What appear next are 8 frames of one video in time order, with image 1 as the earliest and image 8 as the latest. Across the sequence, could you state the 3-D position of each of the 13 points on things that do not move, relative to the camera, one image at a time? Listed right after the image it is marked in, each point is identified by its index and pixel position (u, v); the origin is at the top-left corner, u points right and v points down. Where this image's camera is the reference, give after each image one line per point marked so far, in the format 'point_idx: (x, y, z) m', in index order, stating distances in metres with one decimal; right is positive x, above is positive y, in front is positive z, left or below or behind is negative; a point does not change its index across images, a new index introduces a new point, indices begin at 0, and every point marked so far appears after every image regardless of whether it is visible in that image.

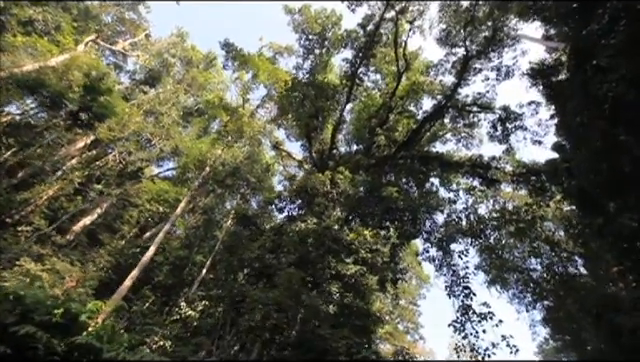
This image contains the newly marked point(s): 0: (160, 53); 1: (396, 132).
0: (-9.9, +7.9, +18.8) m
1: (+3.4, +2.1, +13.6) m
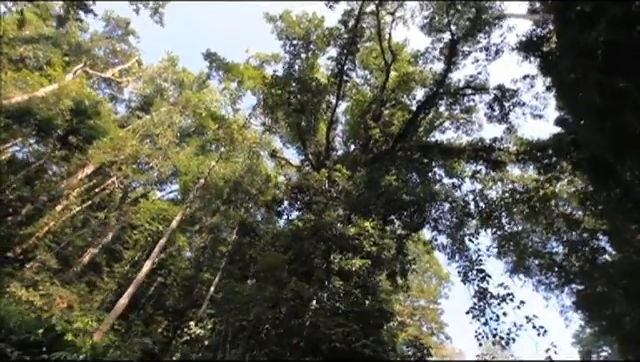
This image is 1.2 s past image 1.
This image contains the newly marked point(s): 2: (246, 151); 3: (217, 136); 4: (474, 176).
0: (-10.6, +6.4, +19.2) m
1: (+3.2, +2.3, +13.4) m
2: (-3.6, +1.6, +15.8) m
3: (-5.5, +2.4, +16.2) m
4: (+7.1, +0.1, +13.8) m
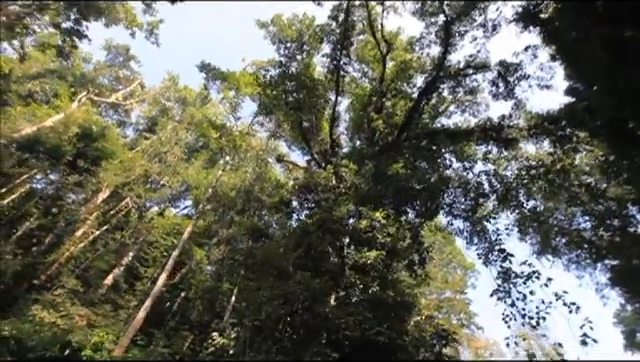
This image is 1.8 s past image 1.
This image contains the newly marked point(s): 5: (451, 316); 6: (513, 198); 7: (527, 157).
0: (-10.6, +5.2, +19.6) m
1: (+3.3, +2.7, +13.2) m
2: (-3.3, +1.2, +15.9) m
3: (-5.2, +1.8, +16.3) m
4: (+7.4, +1.0, +13.4) m
5: (+8.4, -8.5, +19.3) m
6: (+8.4, -0.6, +13.3) m
7: (+9.0, +1.1, +13.1) m
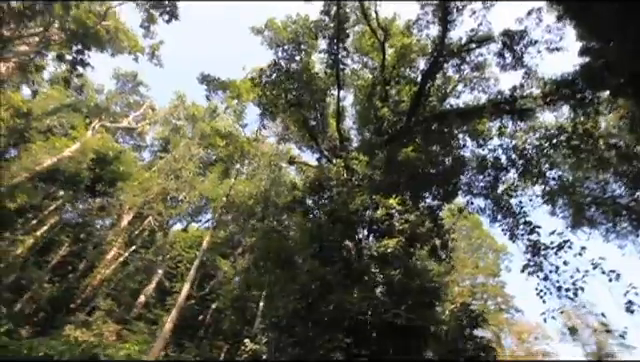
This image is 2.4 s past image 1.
0: (-10.1, +4.0, +20.2) m
1: (+3.5, +3.2, +12.9) m
2: (-2.7, +0.9, +16.0) m
3: (-4.7, +1.3, +16.6) m
4: (+7.8, +2.0, +12.8) m
5: (+10.2, -7.3, +18.6) m
6: (+9.0, +0.6, +12.7) m
7: (+9.4, +2.3, +12.5) m
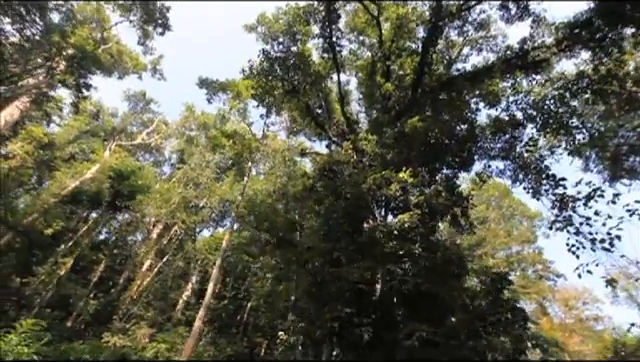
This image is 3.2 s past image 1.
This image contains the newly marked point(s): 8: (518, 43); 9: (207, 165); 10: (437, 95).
0: (-9.5, +3.3, +20.7) m
1: (+3.5, +4.2, +12.4) m
2: (-2.0, +1.1, +16.0) m
3: (-4.0, +1.3, +16.7) m
4: (+8.0, +3.6, +12.1) m
5: (+12.1, -5.2, +17.8) m
6: (+9.3, +2.3, +11.8) m
7: (+9.4, +4.1, +11.6) m
8: (+7.2, +5.1, +11.1) m
9: (-6.7, +1.0, +18.1) m
10: (+4.6, +3.4, +11.8) m
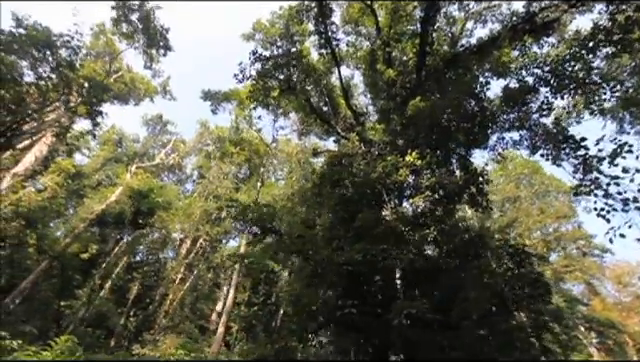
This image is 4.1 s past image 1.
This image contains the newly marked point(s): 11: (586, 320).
0: (-8.6, +2.2, +21.4) m
1: (+3.5, +4.7, +12.1) m
2: (-1.3, +1.0, +16.1) m
3: (-3.2, +0.9, +16.9) m
4: (+8.0, +4.6, +11.3) m
5: (+13.5, -3.6, +16.5) m
6: (+9.4, +3.5, +11.0) m
7: (+9.3, +5.3, +10.8) m
8: (+7.0, +6.0, +10.5) m
9: (-5.8, +0.3, +18.5) m
10: (+4.6, +4.0, +11.3) m
11: (+13.5, -7.1, +15.4) m
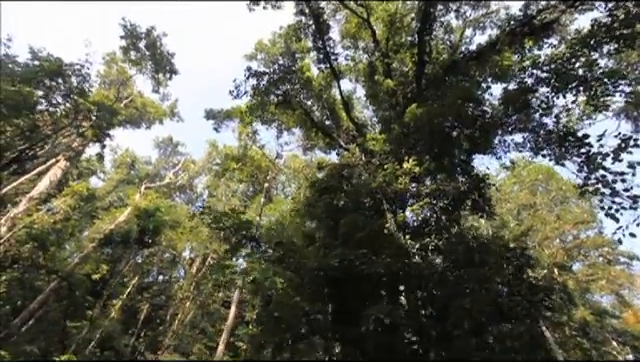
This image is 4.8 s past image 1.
0: (-8.0, +0.9, +21.8) m
1: (+3.5, +4.3, +12.1) m
2: (-1.0, +0.2, +16.1) m
3: (-2.8, 0.0, +17.0) m
4: (+7.9, +4.4, +11.2) m
5: (+14.0, -3.8, +15.6) m
6: (+9.4, +3.4, +10.7) m
7: (+9.2, +5.2, +10.5) m
8: (+6.9, +5.9, +10.4) m
9: (-5.3, -0.8, +18.7) m
10: (+4.6, +3.7, +11.3) m
11: (+14.1, -7.2, +14.3) m
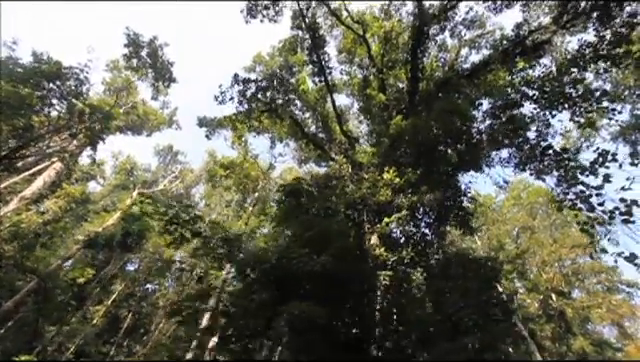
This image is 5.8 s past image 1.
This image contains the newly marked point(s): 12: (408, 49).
0: (-8.2, +0.2, +21.9) m
1: (+3.3, +3.7, +12.2) m
2: (-1.3, -0.4, +16.0) m
3: (-3.2, -0.6, +17.0) m
4: (+7.7, +3.7, +11.2) m
5: (+13.5, -5.0, +15.0) m
6: (+9.1, +2.7, +10.6) m
7: (+9.0, +4.5, +10.6) m
8: (+6.7, +5.2, +10.5) m
9: (-5.6, -1.4, +18.6) m
10: (+4.4, +3.1, +11.3) m
11: (+13.4, -8.4, +13.5) m
12: (+3.4, +5.2, +11.8) m
